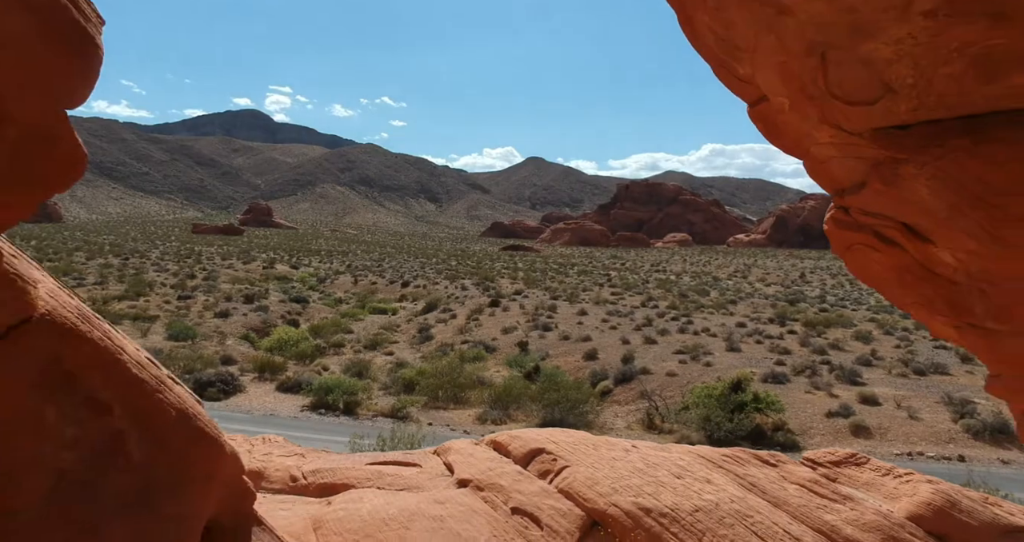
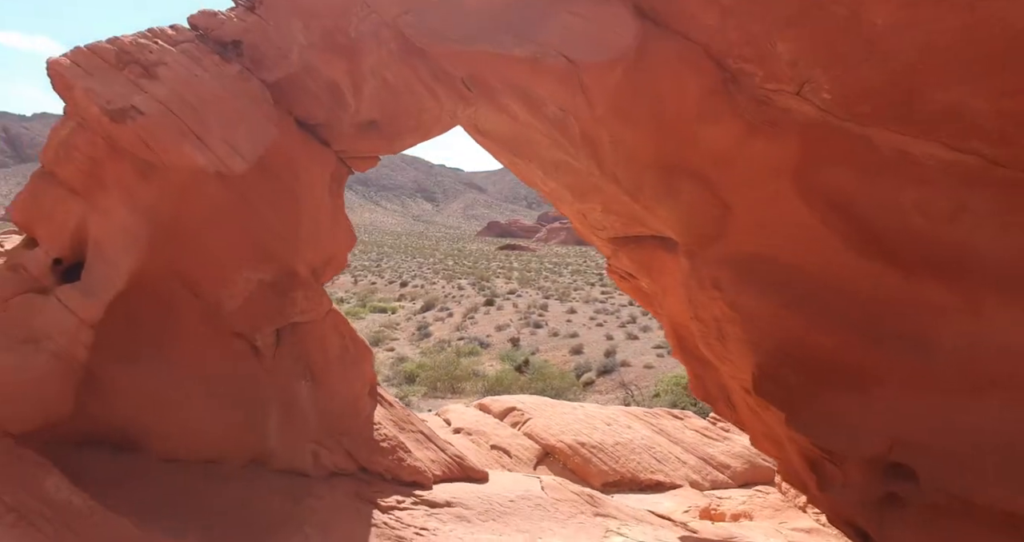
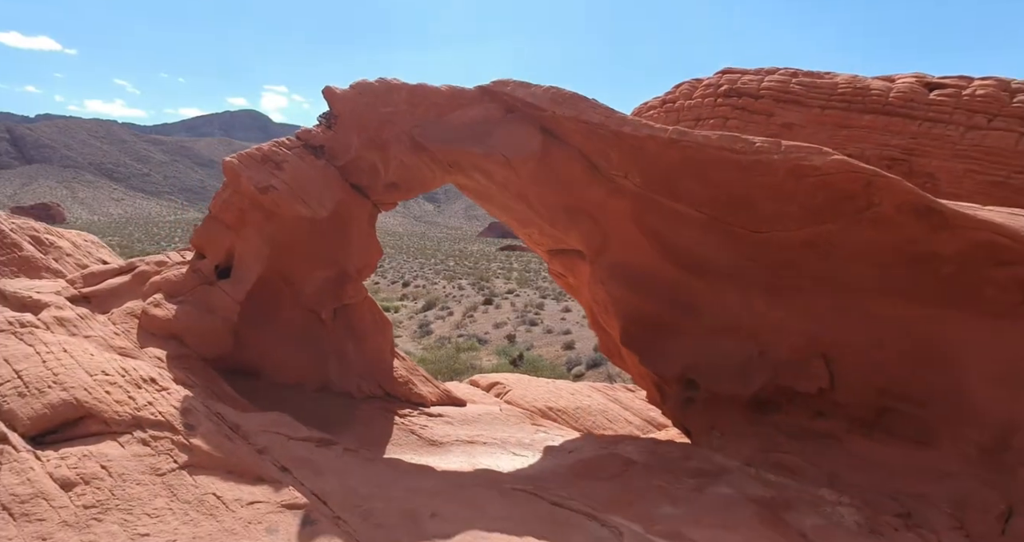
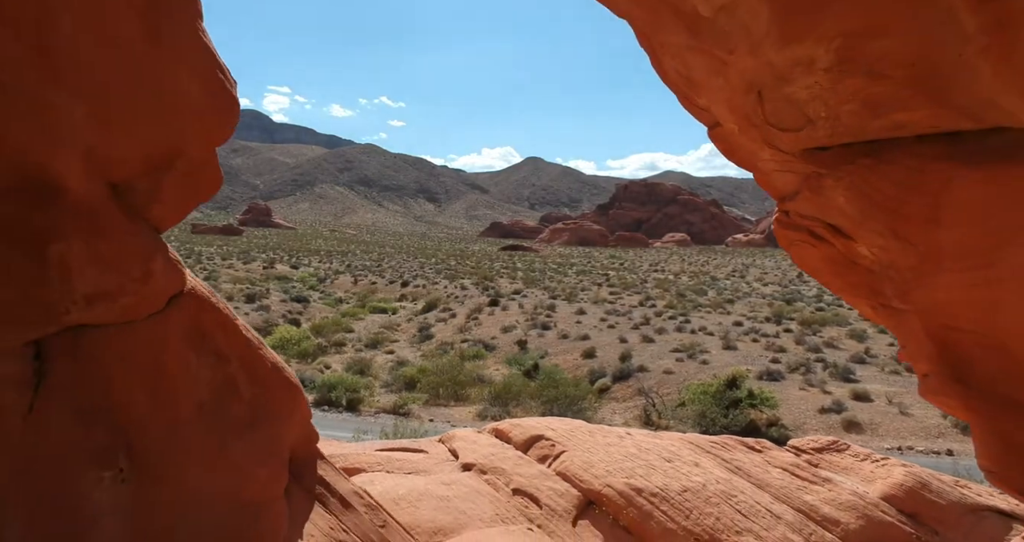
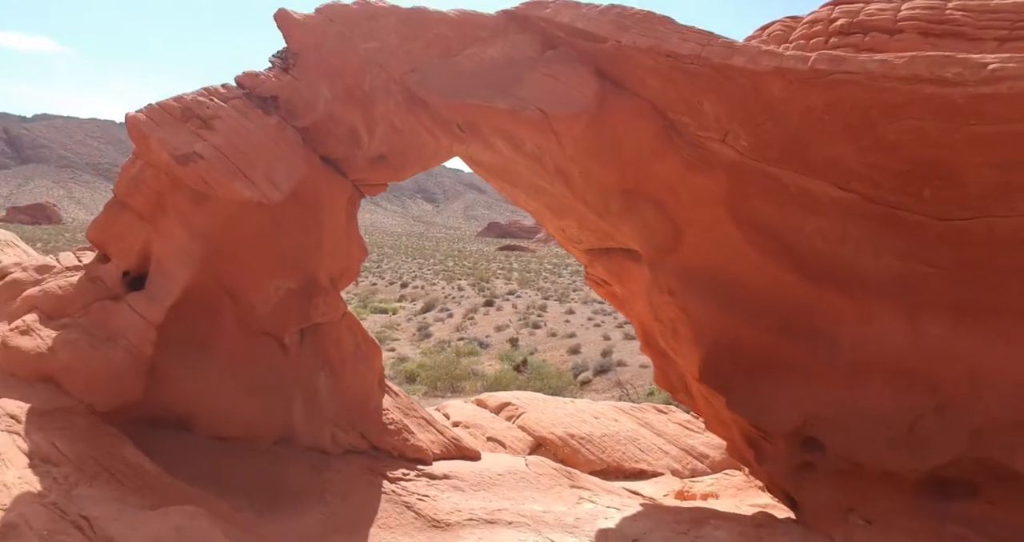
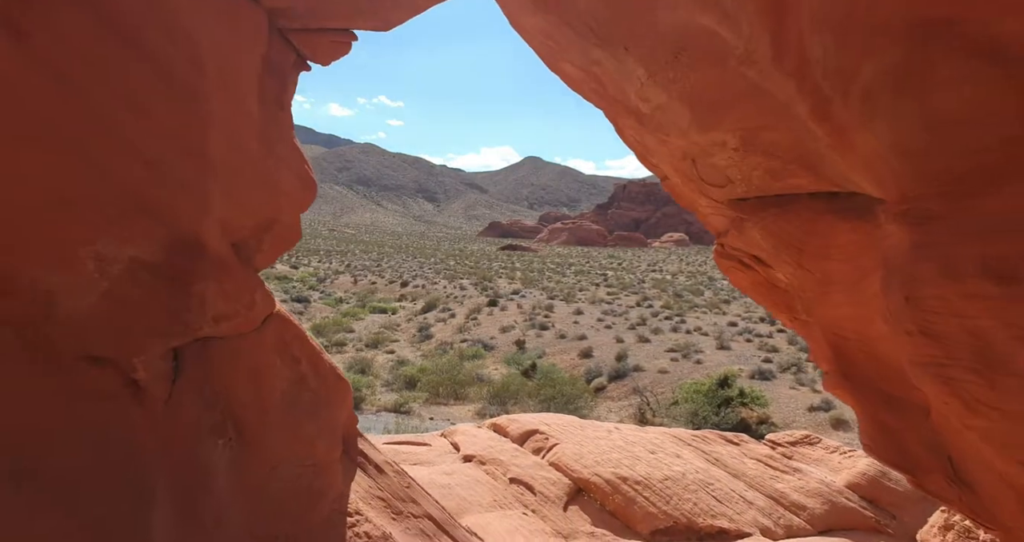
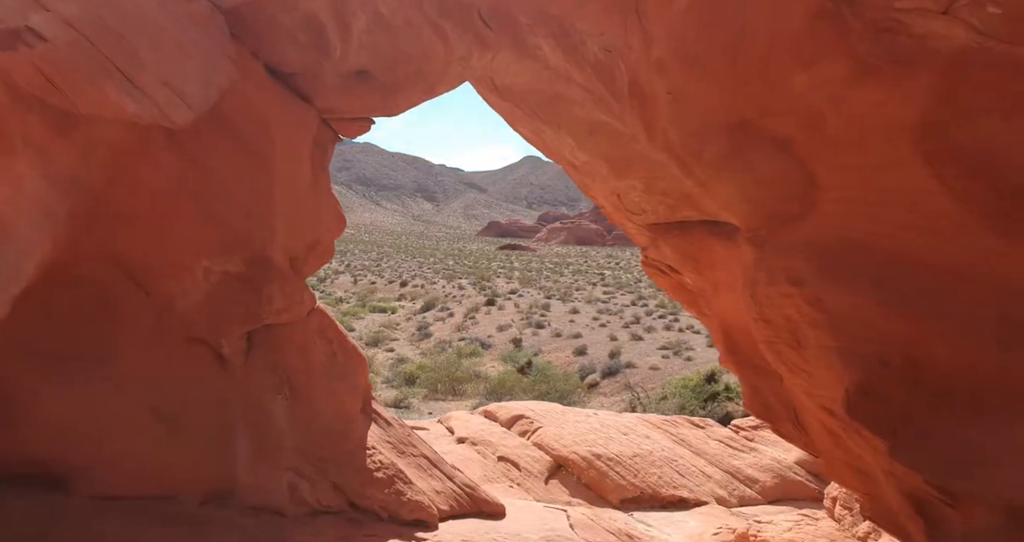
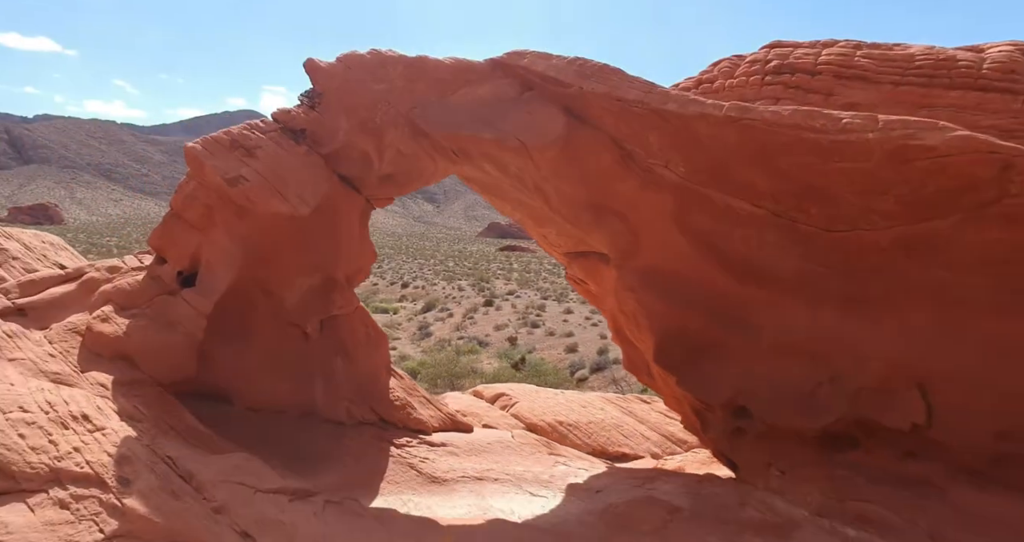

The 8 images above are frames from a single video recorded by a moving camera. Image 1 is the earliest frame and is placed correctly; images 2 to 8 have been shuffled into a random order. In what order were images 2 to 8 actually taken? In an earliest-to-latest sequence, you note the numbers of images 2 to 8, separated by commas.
4, 6, 7, 2, 5, 8, 3
